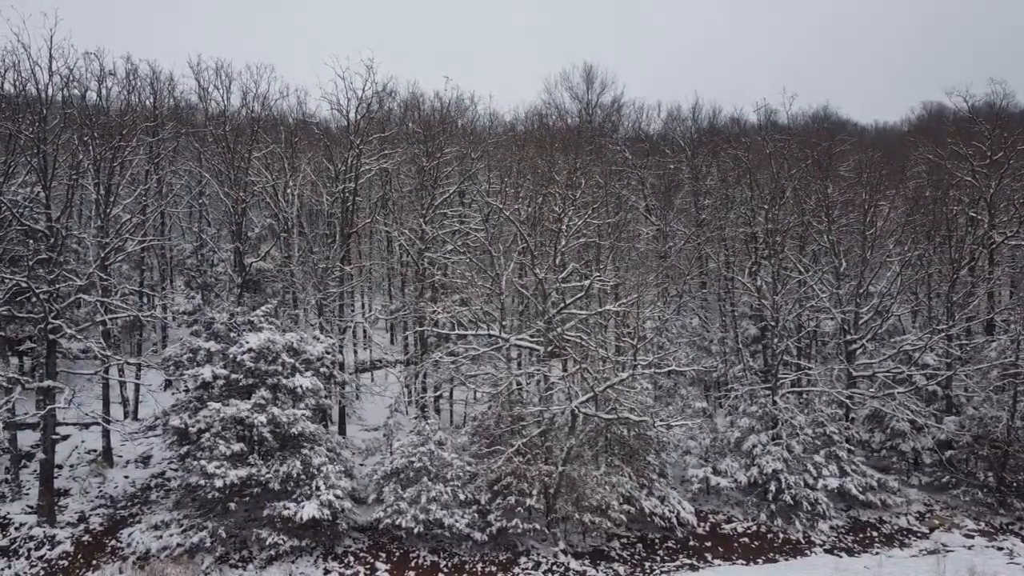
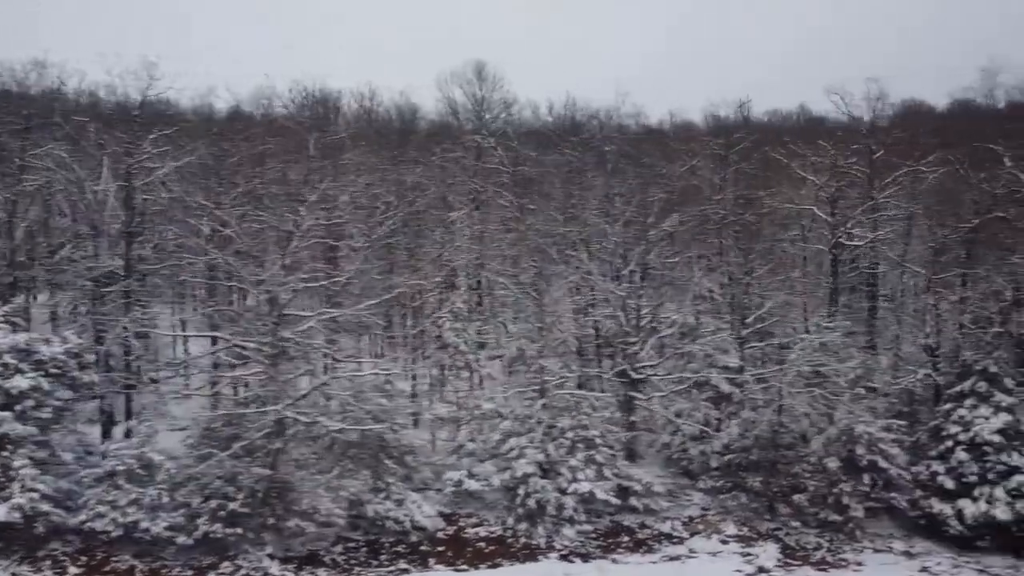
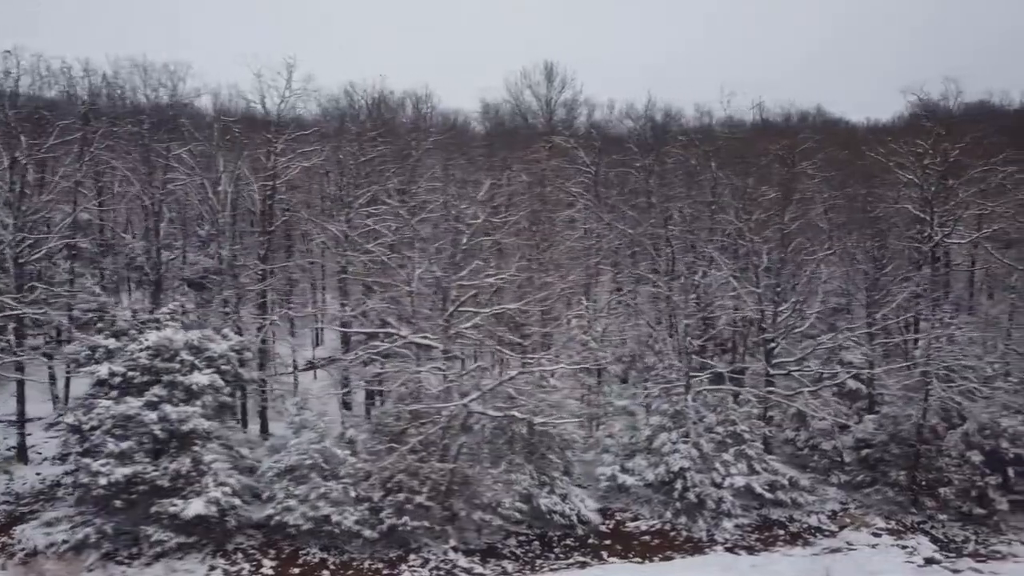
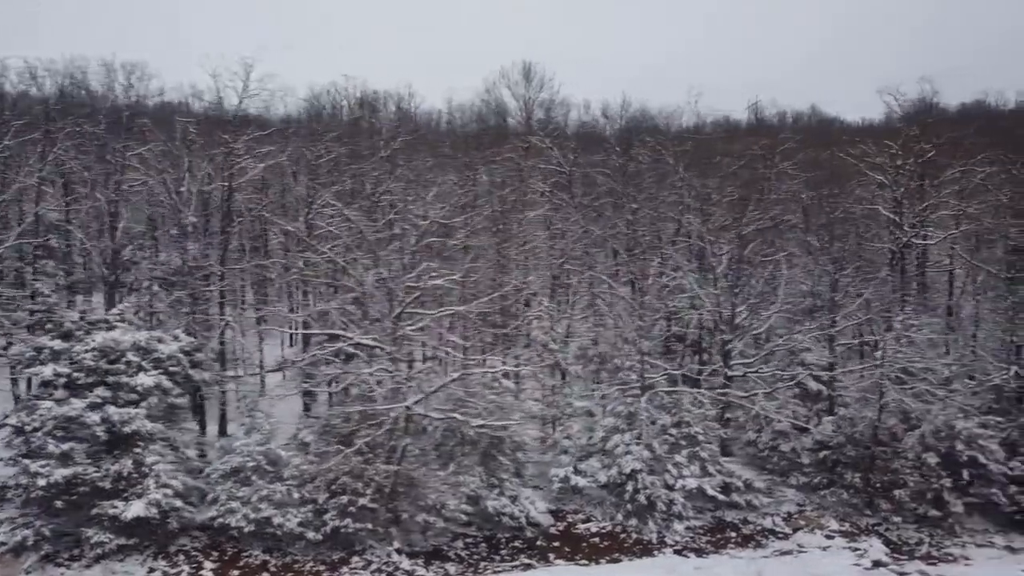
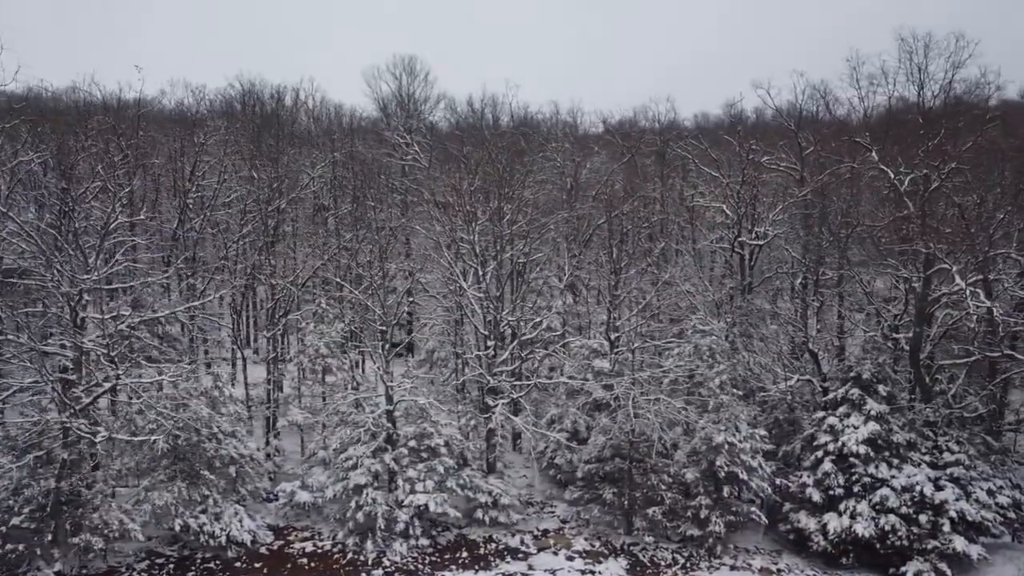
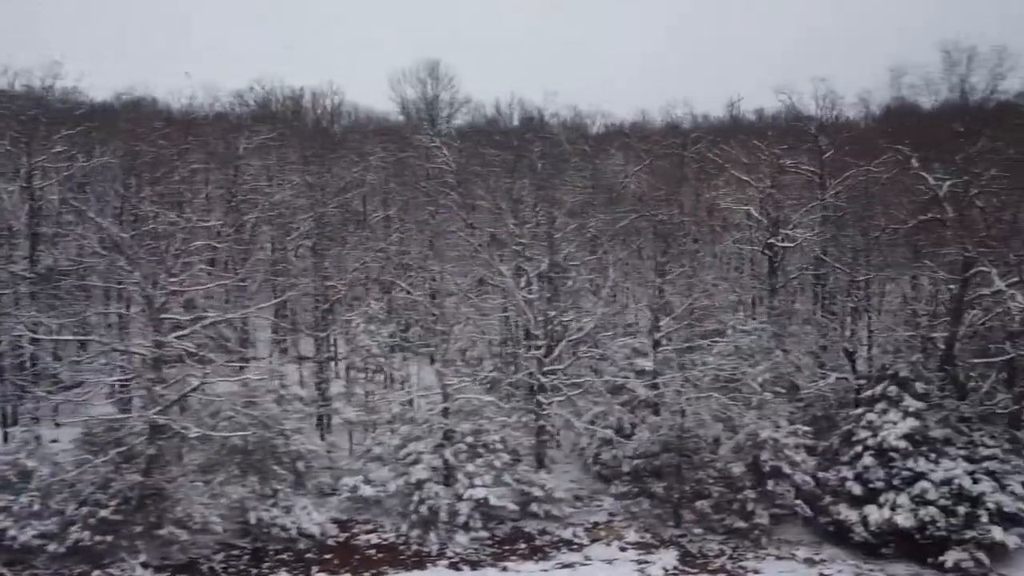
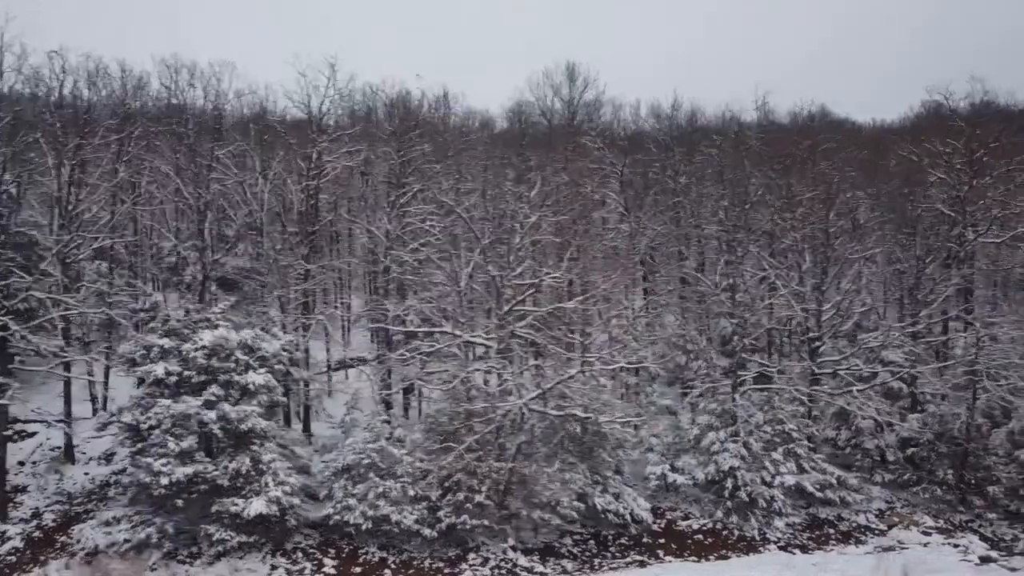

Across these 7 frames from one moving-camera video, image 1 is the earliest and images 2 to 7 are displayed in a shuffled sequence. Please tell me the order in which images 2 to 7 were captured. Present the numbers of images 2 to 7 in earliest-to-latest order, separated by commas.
7, 3, 4, 2, 6, 5
